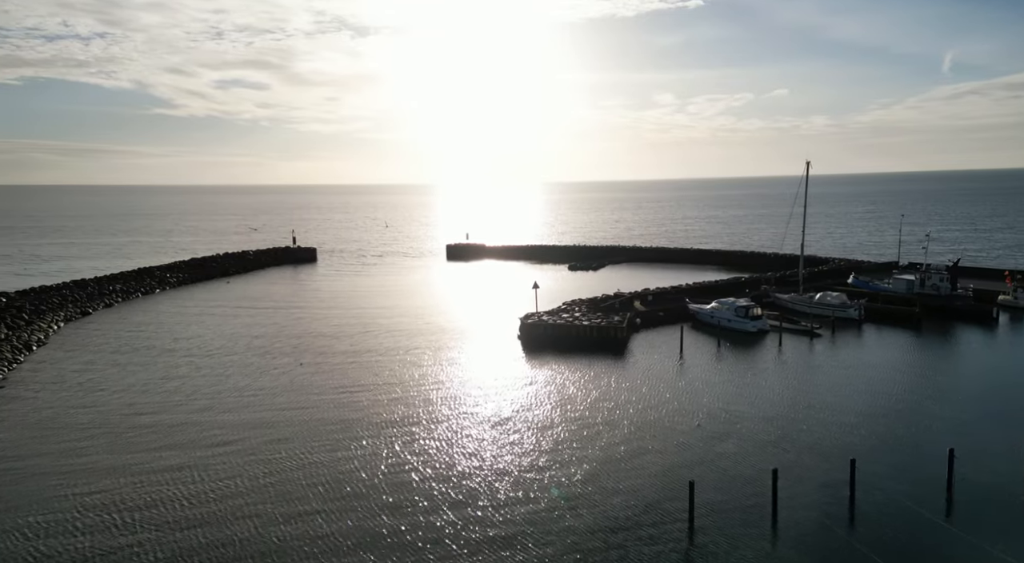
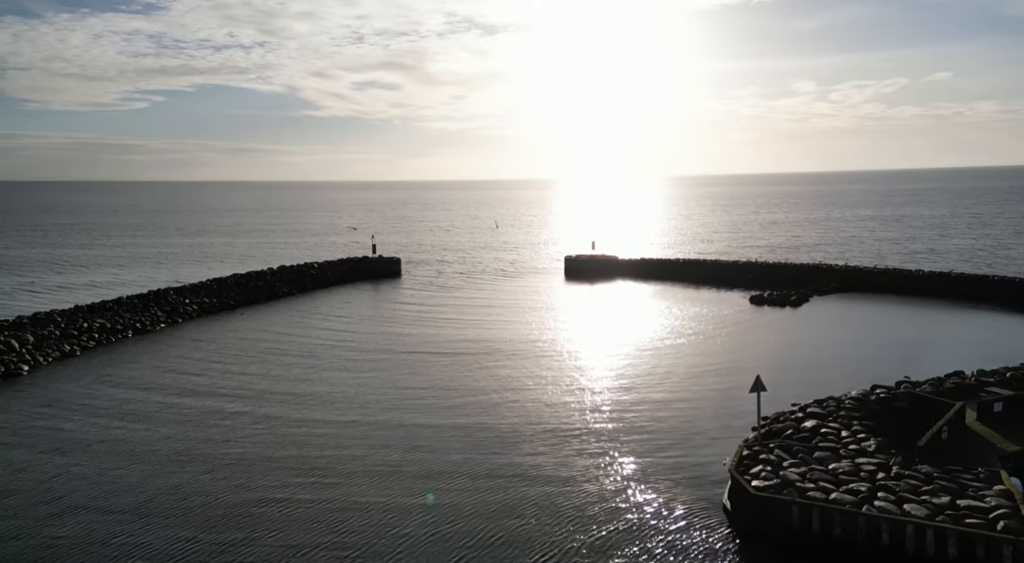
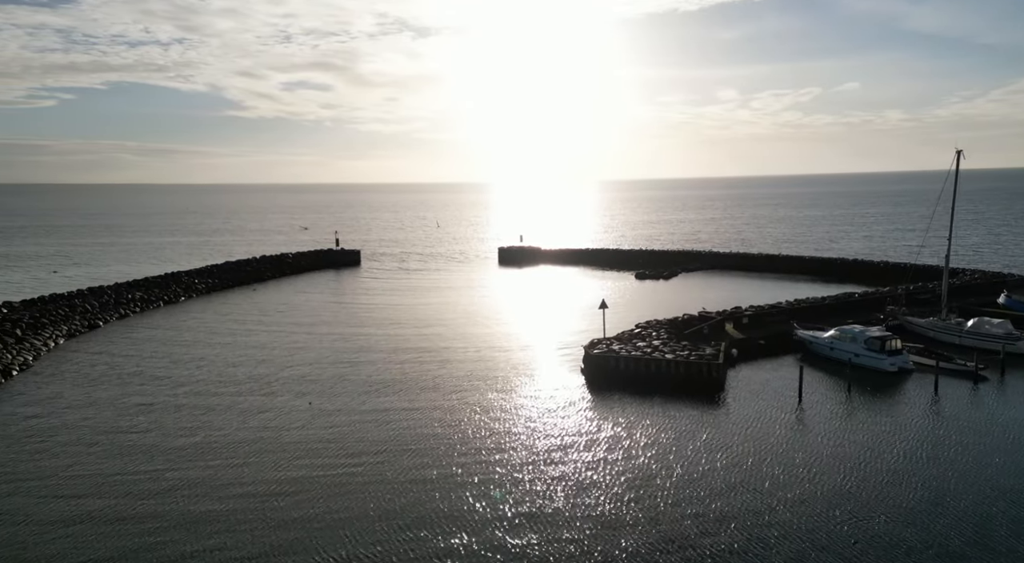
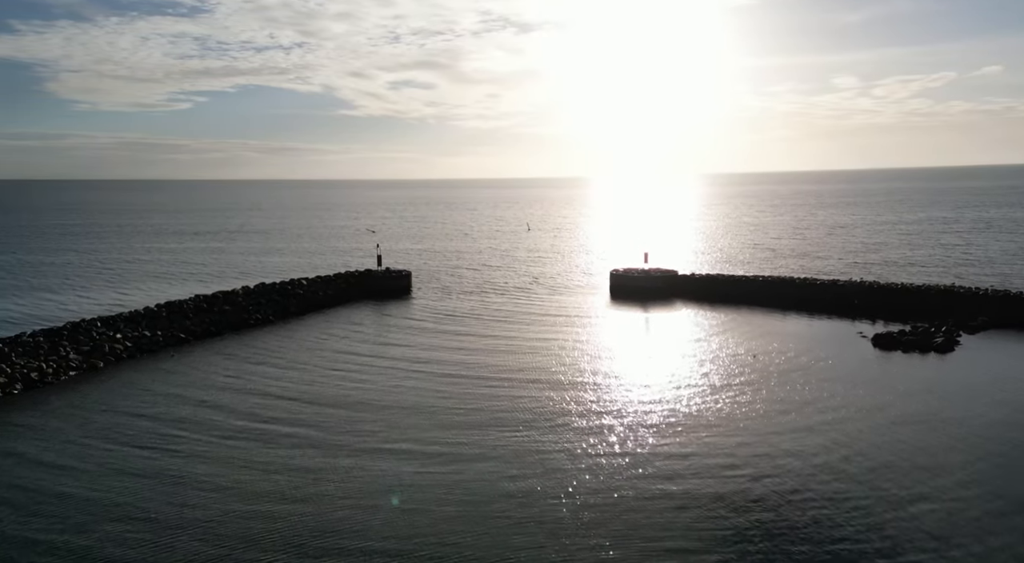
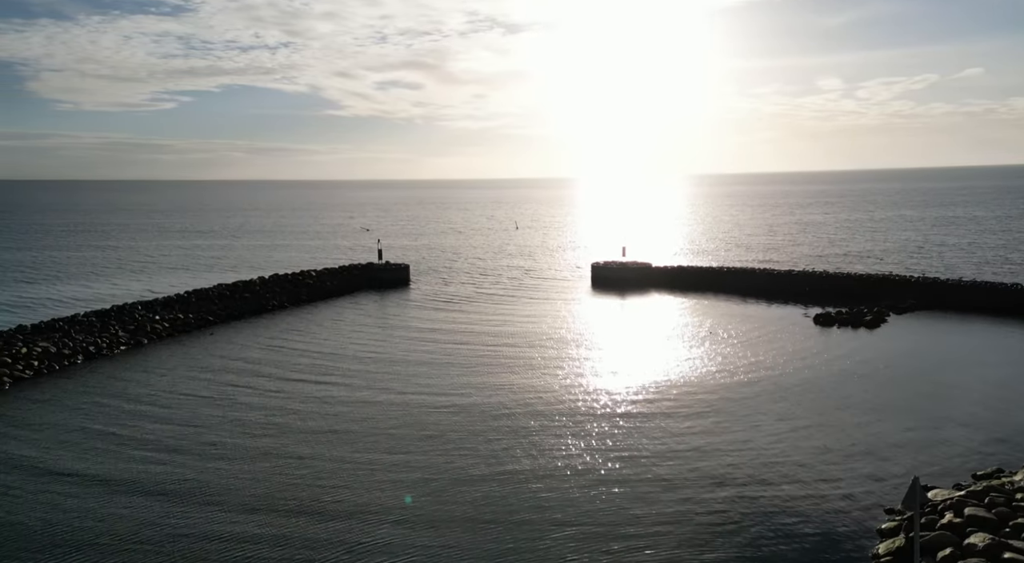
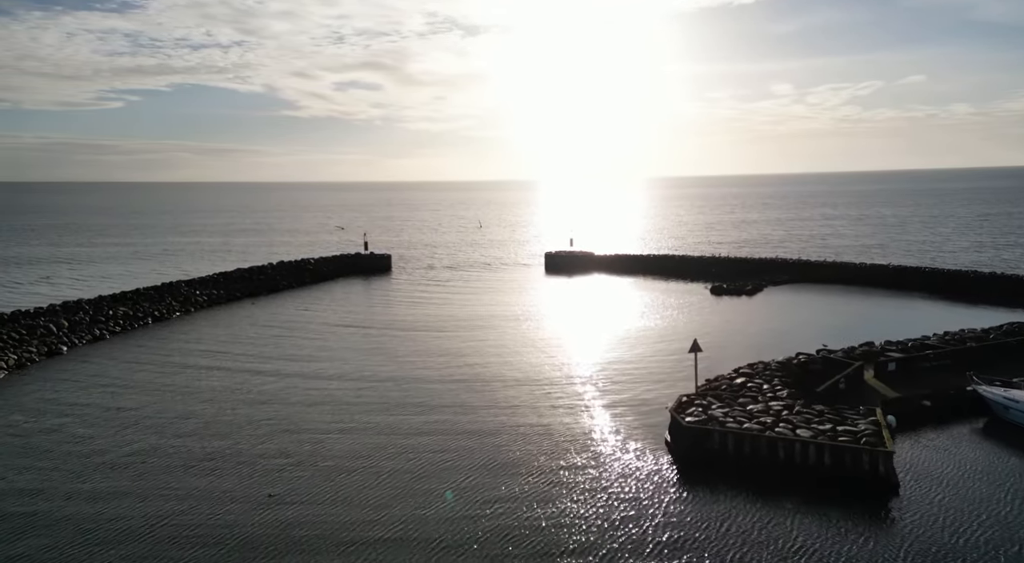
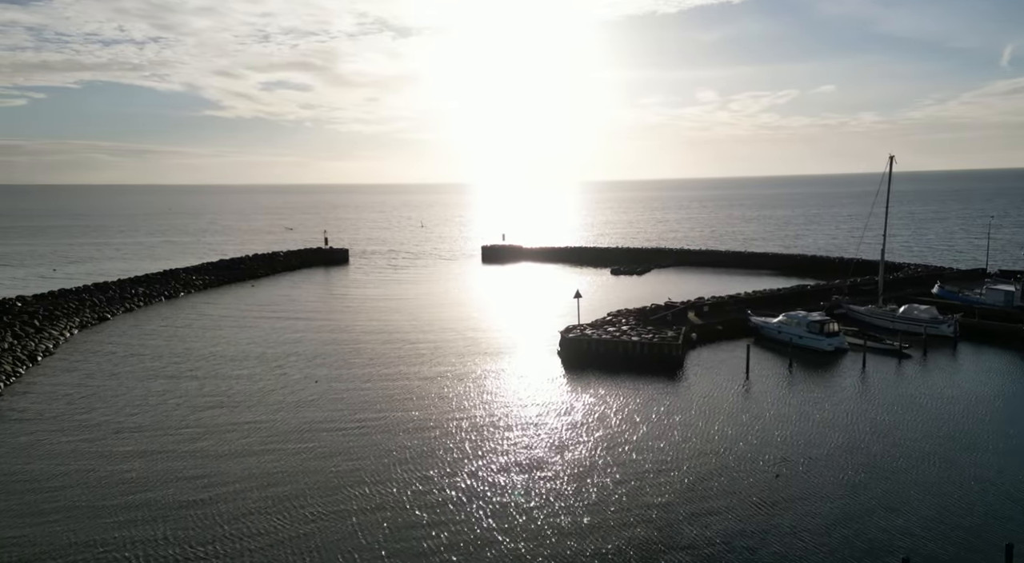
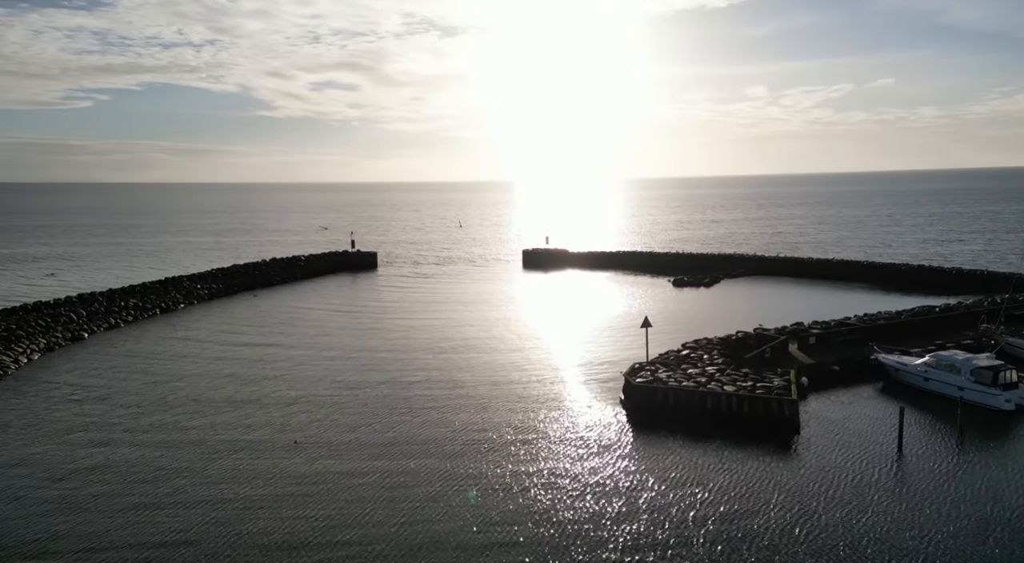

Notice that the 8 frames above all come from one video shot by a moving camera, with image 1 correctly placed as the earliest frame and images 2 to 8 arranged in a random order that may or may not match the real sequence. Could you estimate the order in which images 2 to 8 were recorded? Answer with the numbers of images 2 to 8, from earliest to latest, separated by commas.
7, 3, 8, 6, 2, 5, 4
